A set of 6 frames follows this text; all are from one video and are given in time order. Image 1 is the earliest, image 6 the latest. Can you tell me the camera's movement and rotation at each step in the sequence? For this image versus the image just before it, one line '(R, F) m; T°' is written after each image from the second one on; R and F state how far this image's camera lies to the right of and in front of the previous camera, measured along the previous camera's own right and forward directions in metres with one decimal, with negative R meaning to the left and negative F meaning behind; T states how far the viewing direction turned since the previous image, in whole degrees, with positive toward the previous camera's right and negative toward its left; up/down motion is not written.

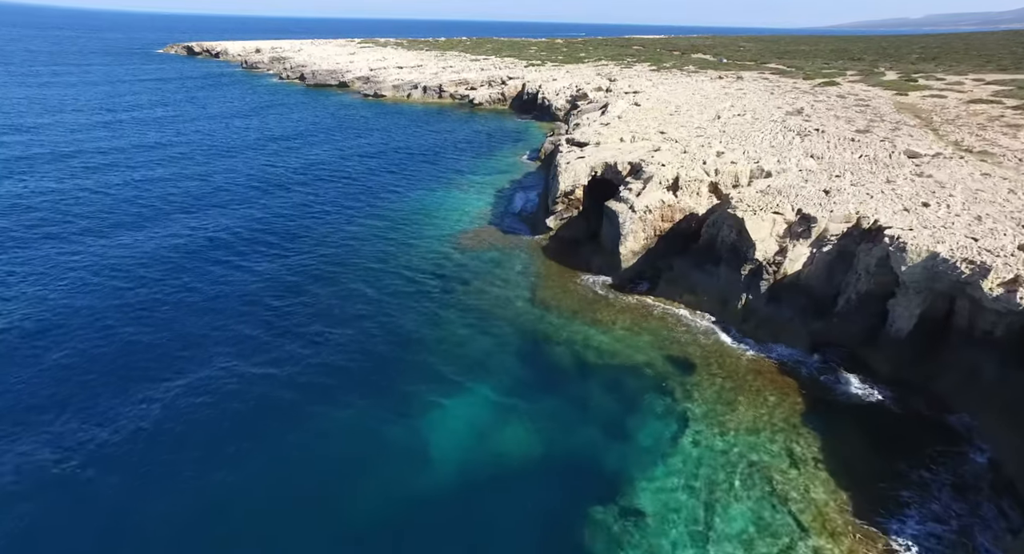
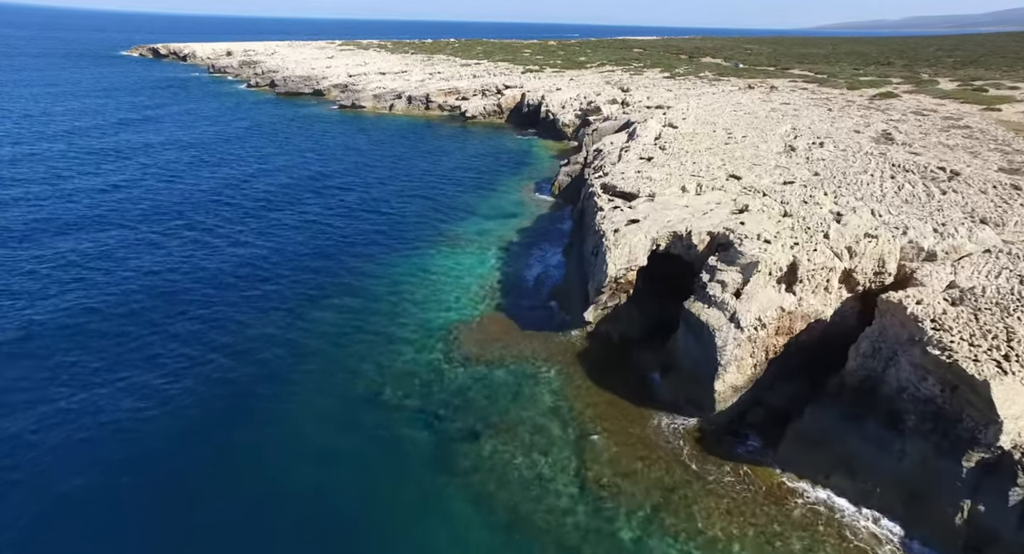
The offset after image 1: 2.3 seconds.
(-1.1, +10.5) m; +1°
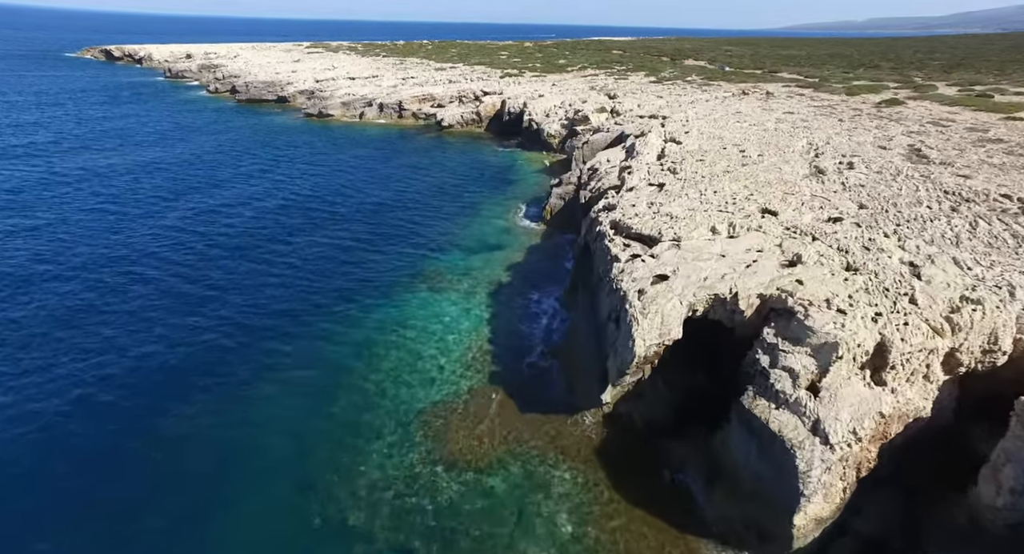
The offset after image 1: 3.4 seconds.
(-0.6, +4.7) m; +2°
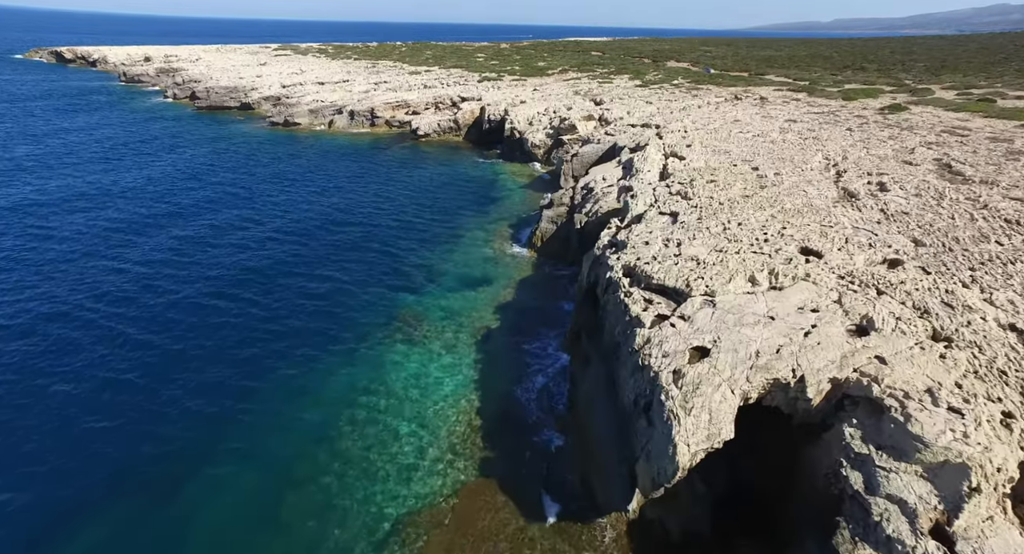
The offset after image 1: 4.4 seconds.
(-0.4, +4.0) m; +2°
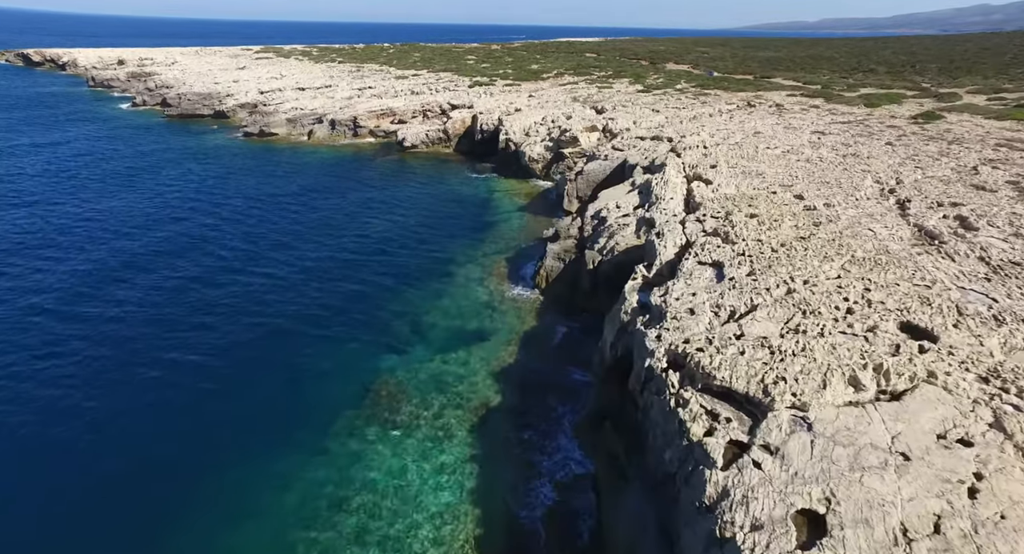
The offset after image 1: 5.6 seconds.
(-0.3, +4.9) m; +1°
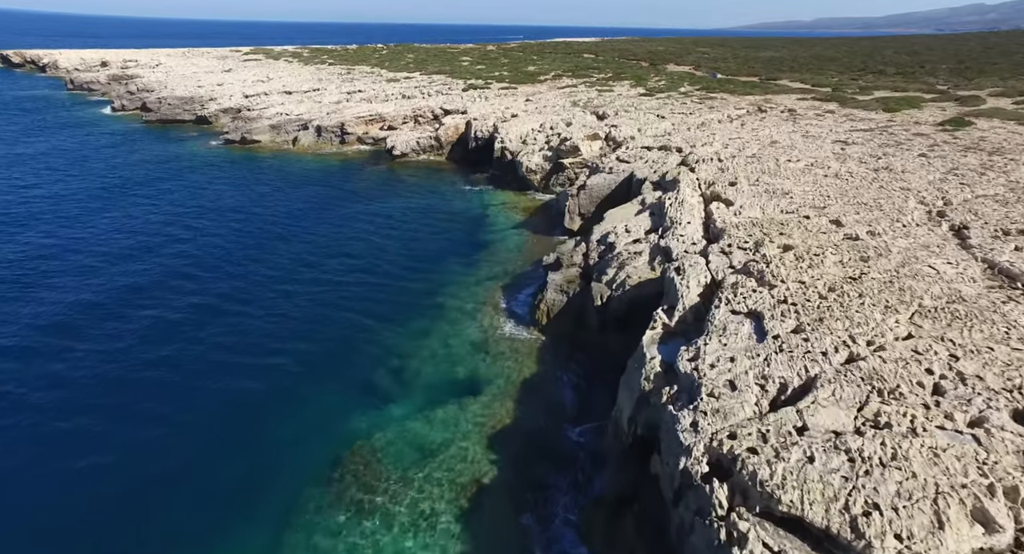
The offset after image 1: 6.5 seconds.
(0.0, +3.4) m; 0°
